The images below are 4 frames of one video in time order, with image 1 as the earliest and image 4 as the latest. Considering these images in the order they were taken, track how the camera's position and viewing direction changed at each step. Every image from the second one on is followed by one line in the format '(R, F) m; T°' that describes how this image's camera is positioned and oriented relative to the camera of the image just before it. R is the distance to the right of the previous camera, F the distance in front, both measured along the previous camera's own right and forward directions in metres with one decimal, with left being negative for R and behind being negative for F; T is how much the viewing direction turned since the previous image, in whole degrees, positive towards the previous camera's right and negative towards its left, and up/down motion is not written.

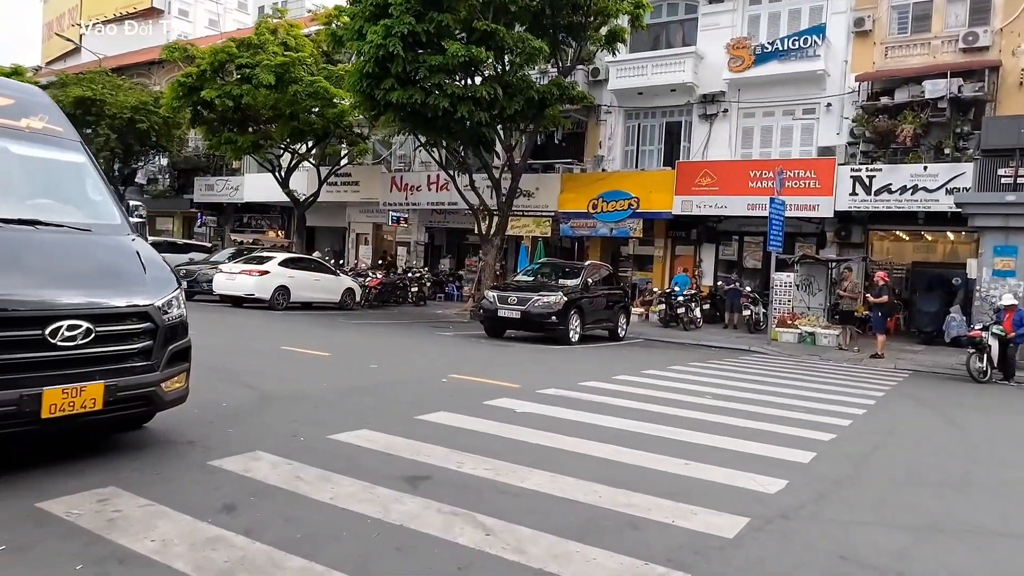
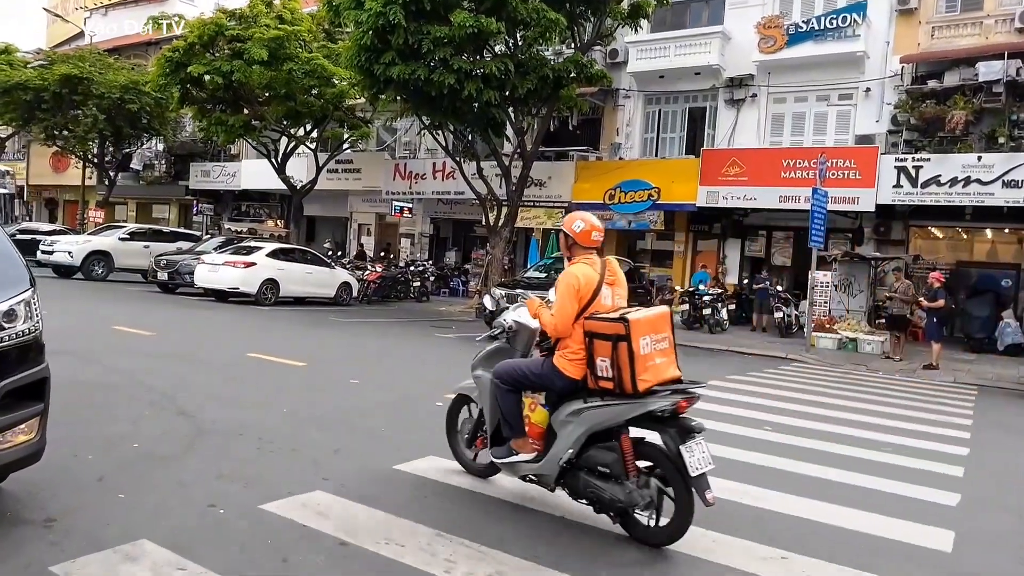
(0.0, +1.7) m; -1°
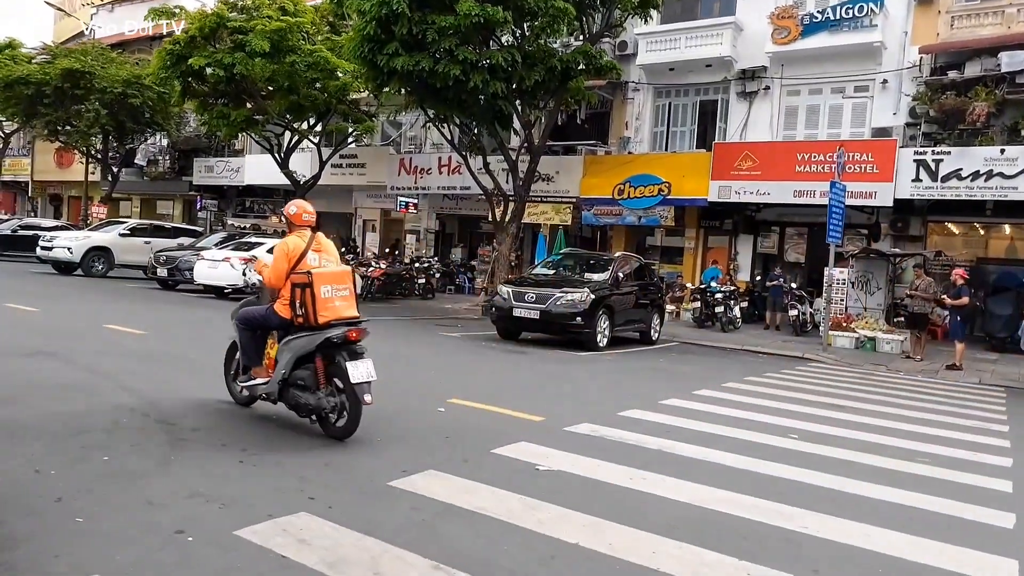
(0.0, +0.5) m; 0°
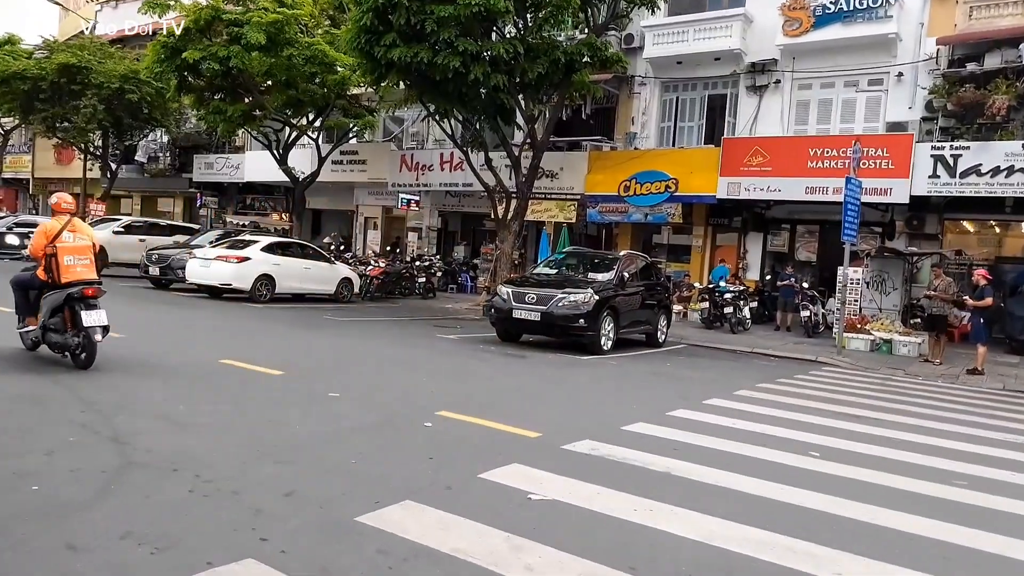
(+0.1, +0.6) m; 0°
